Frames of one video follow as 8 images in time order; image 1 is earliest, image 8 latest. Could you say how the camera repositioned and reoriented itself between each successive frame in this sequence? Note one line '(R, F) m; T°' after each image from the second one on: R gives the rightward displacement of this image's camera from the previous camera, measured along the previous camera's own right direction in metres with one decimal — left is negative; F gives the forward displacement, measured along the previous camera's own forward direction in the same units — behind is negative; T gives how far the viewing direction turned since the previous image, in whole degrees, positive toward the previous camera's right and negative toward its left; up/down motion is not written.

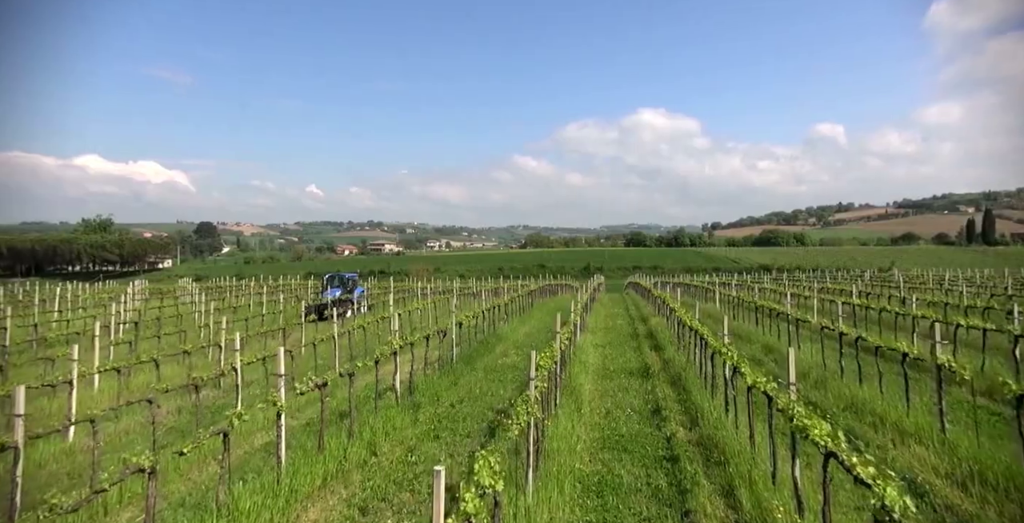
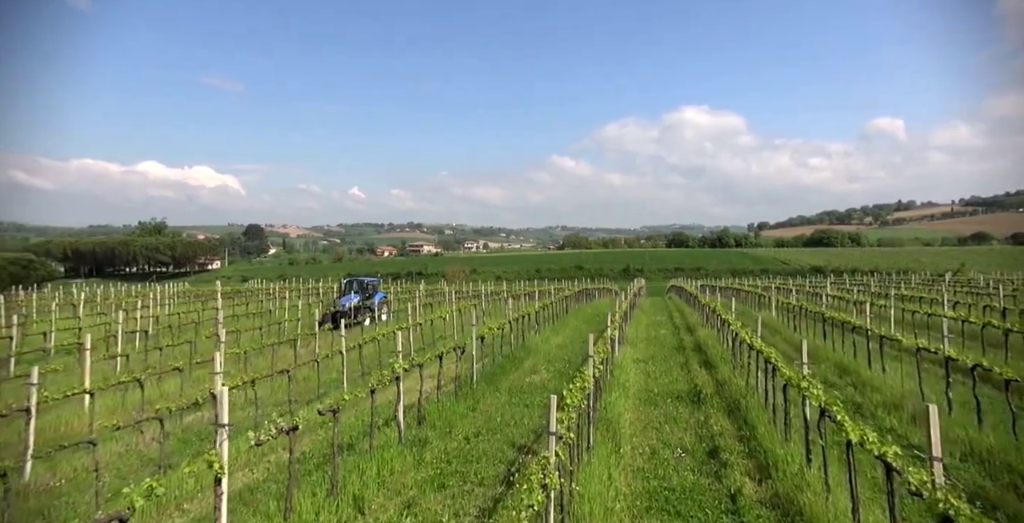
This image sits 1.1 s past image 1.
(+0.2, +1.7) m; -4°
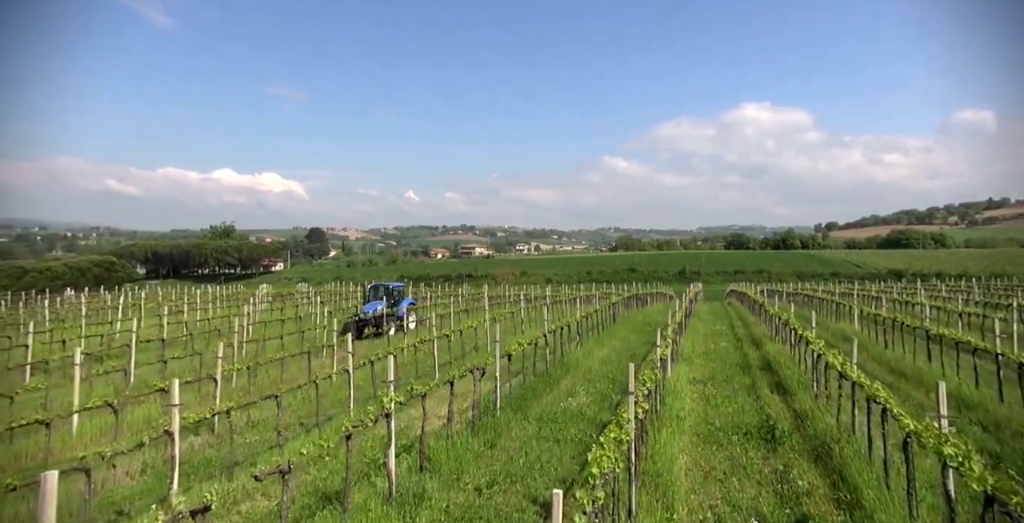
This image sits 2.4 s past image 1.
(+0.3, +1.9) m; -5°
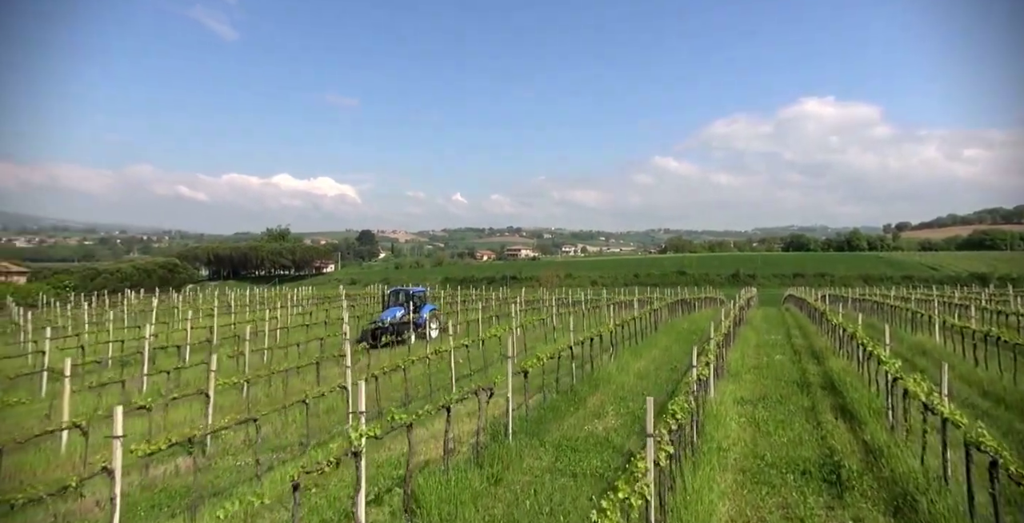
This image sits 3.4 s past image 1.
(+0.5, +1.3) m; -4°
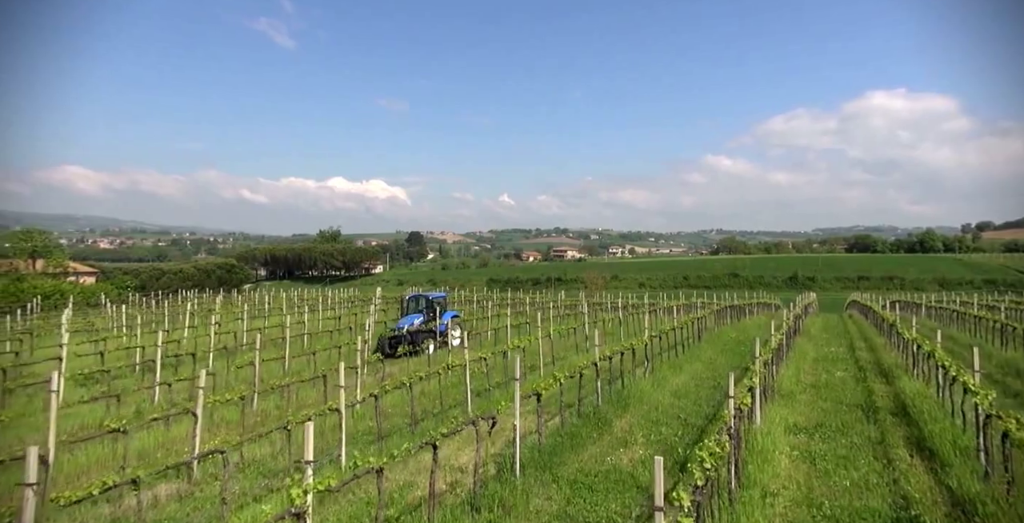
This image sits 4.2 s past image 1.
(+0.5, +1.2) m; -4°
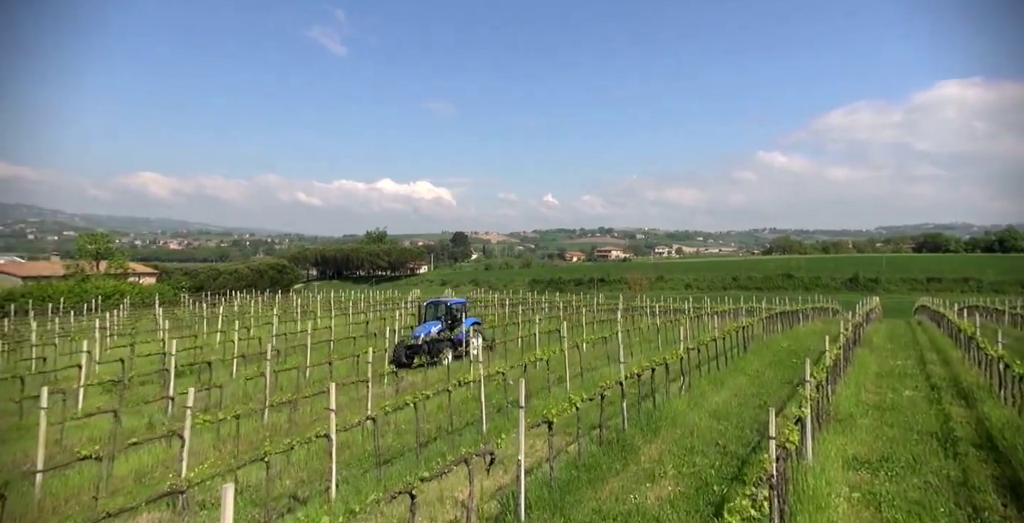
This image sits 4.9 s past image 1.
(+0.4, +1.1) m; -4°
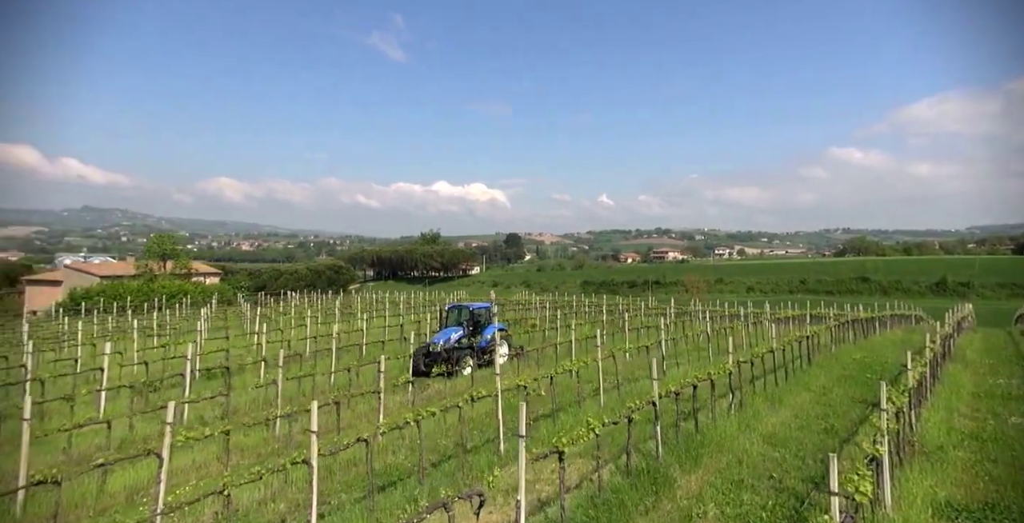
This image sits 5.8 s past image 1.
(+0.5, +1.3) m; -5°
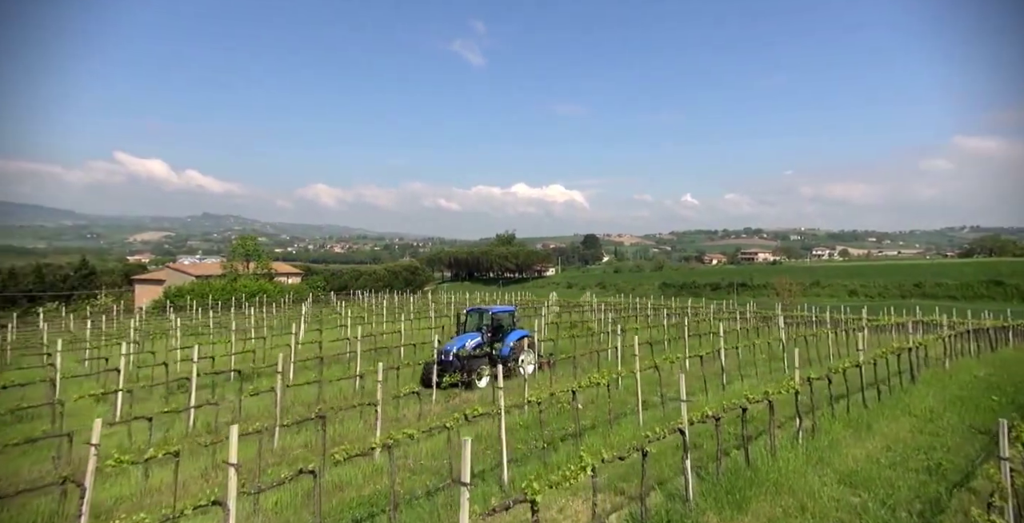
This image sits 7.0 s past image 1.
(+1.0, +1.8) m; -7°
